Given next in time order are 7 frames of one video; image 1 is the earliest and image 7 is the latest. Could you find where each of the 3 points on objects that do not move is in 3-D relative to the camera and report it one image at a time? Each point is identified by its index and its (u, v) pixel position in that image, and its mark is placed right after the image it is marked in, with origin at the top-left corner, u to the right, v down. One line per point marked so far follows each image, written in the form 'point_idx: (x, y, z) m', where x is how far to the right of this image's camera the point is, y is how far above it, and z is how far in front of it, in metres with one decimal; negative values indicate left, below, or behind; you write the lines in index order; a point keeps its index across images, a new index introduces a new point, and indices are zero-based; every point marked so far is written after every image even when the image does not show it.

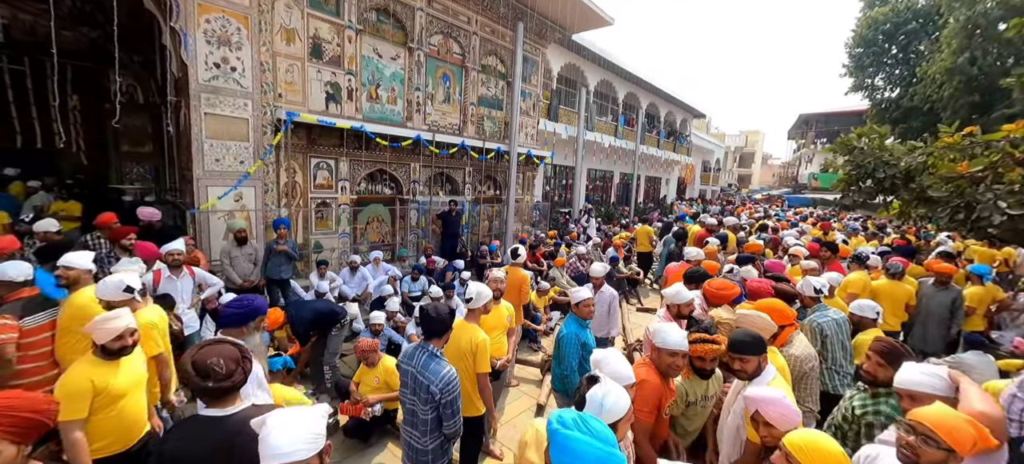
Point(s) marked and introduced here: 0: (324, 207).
0: (-3.2, +0.4, +7.1) m
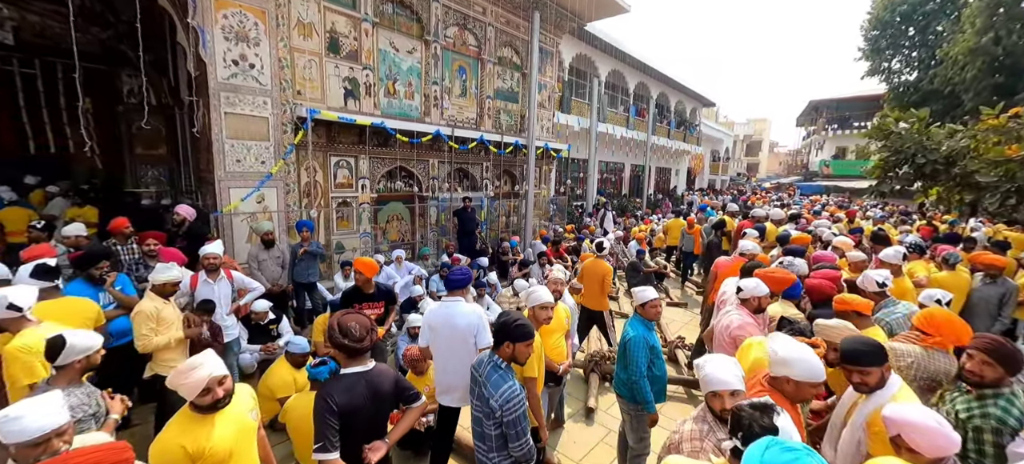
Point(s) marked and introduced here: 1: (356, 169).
0: (-2.8, +0.4, +6.9) m
1: (-2.6, +1.1, +7.0) m
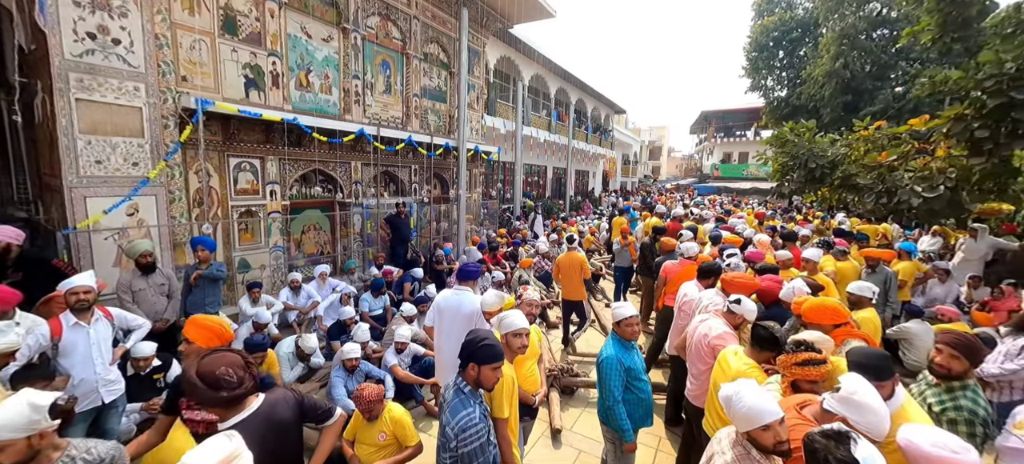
0: (-3.7, +0.2, +5.9) m
1: (-3.6, +0.9, +6.0) m
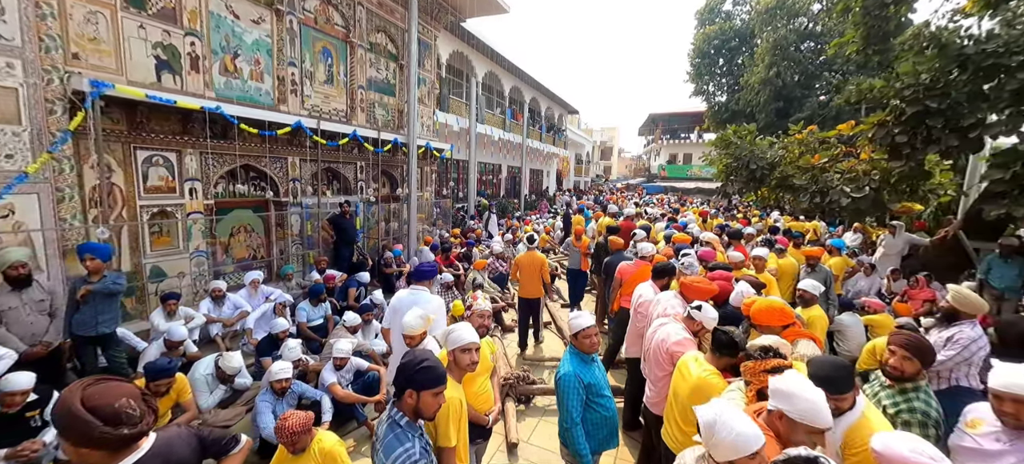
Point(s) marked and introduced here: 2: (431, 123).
0: (-4.3, +0.2, +5.2) m
1: (-4.3, +0.8, +5.3) m
2: (-2.2, +3.0, +11.4) m
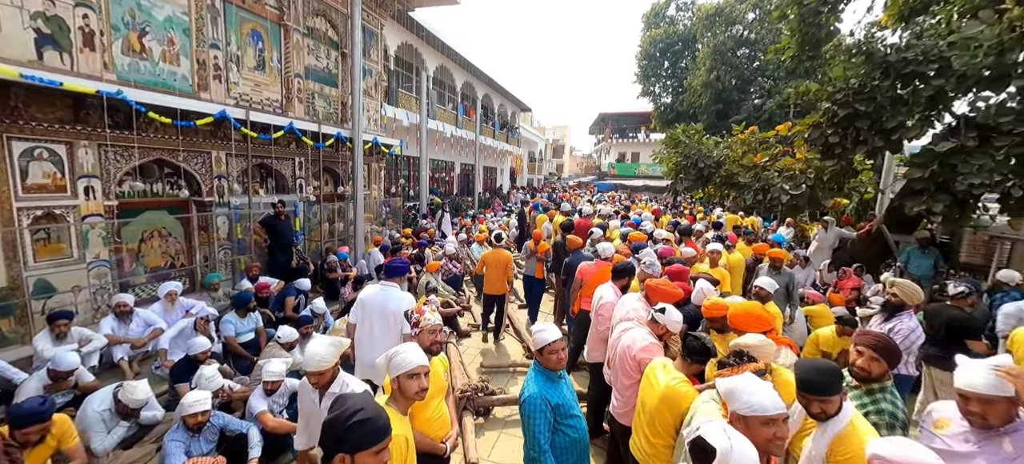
0: (-4.8, +0.1, +4.4) m
1: (-4.8, +0.8, +4.5) m
2: (-3.5, +3.0, +10.8) m
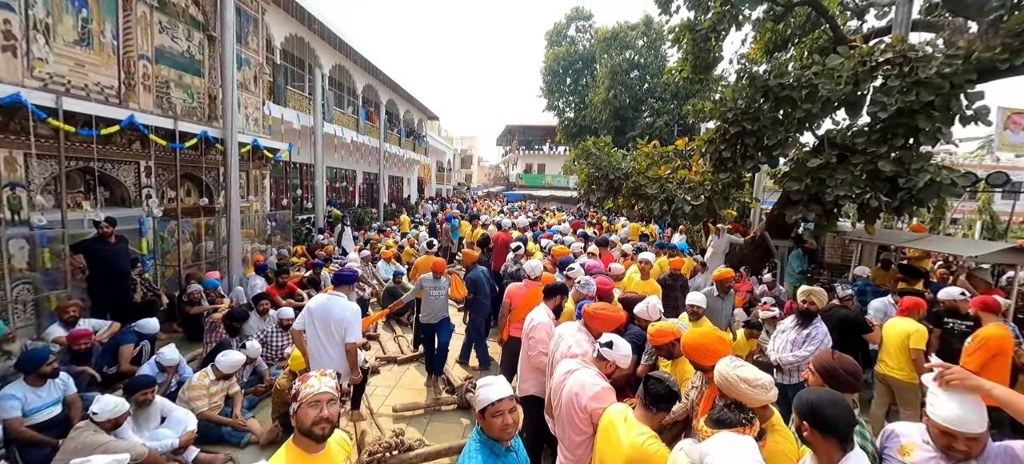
0: (-5.5, -0.2, +2.6) m
1: (-5.5, +0.5, +2.8) m
2: (-5.6, +2.5, +9.2) m
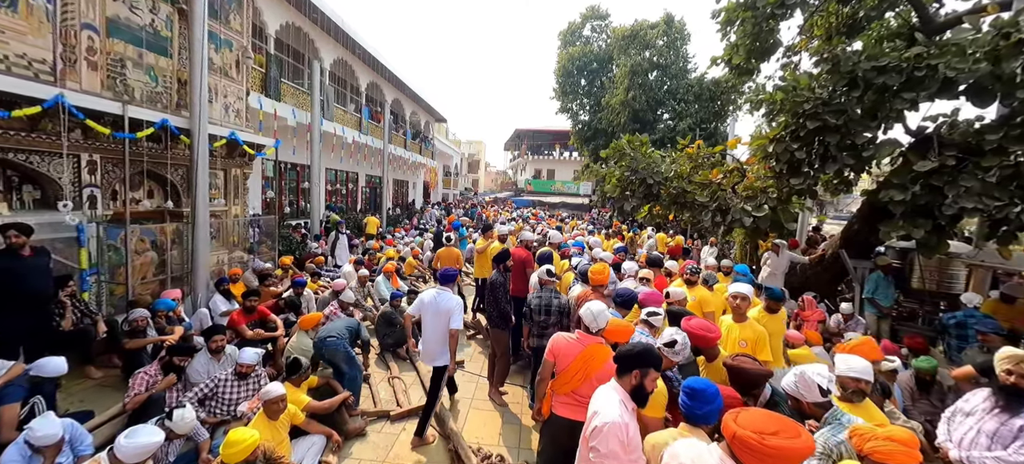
0: (-5.2, -0.2, +1.3) m
1: (-5.2, +0.4, +1.5) m
2: (-5.2, +2.4, +8.0) m
